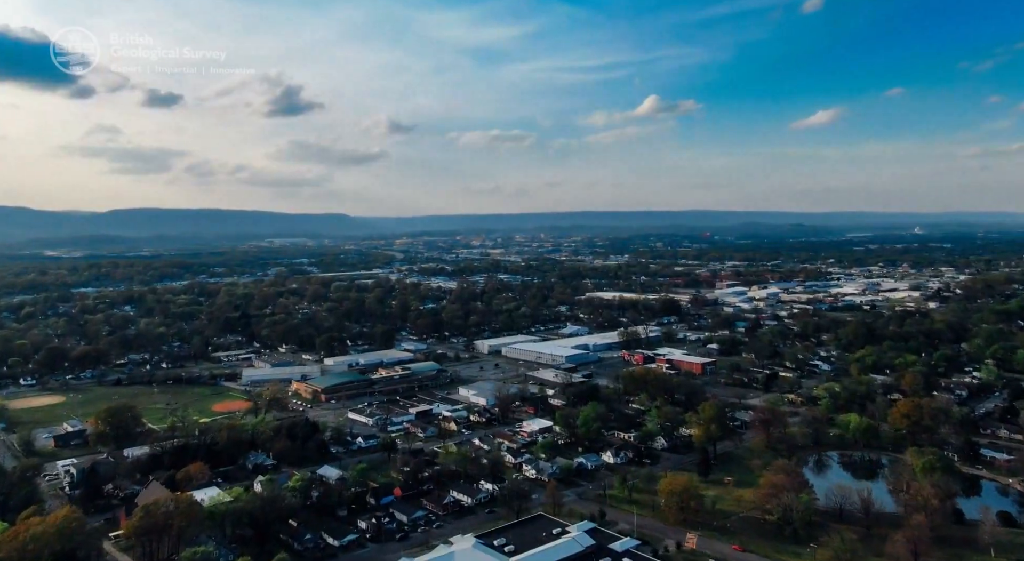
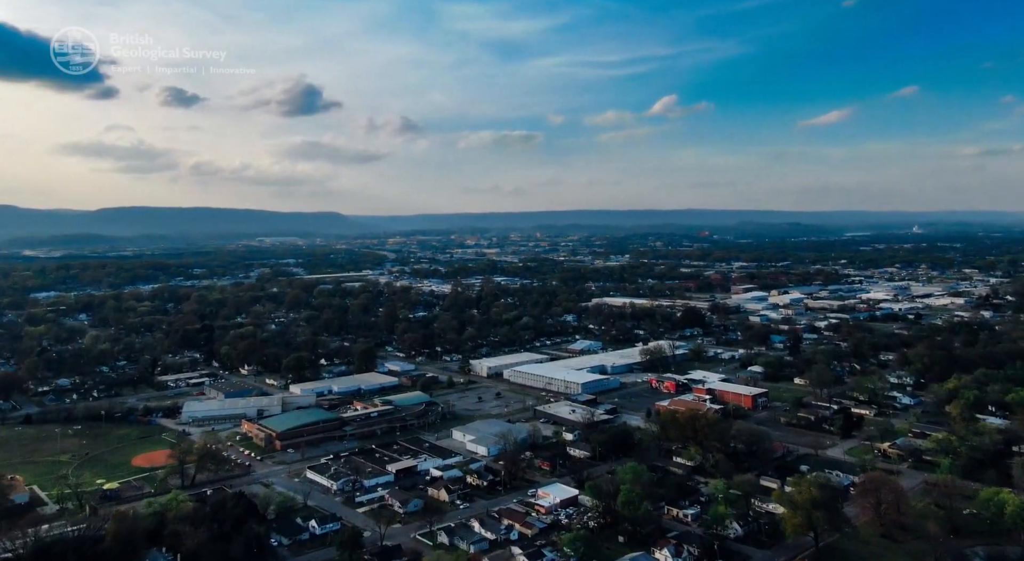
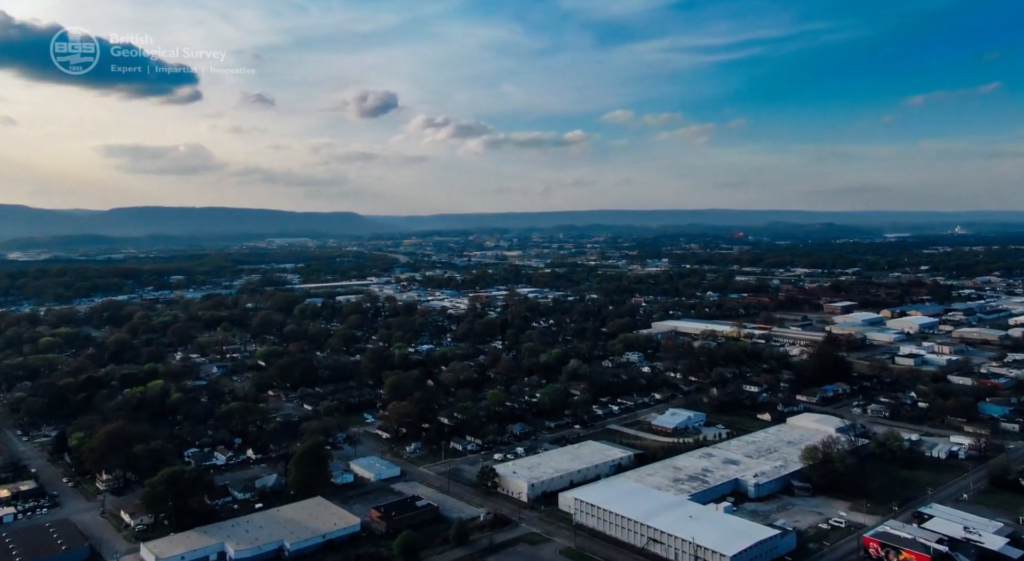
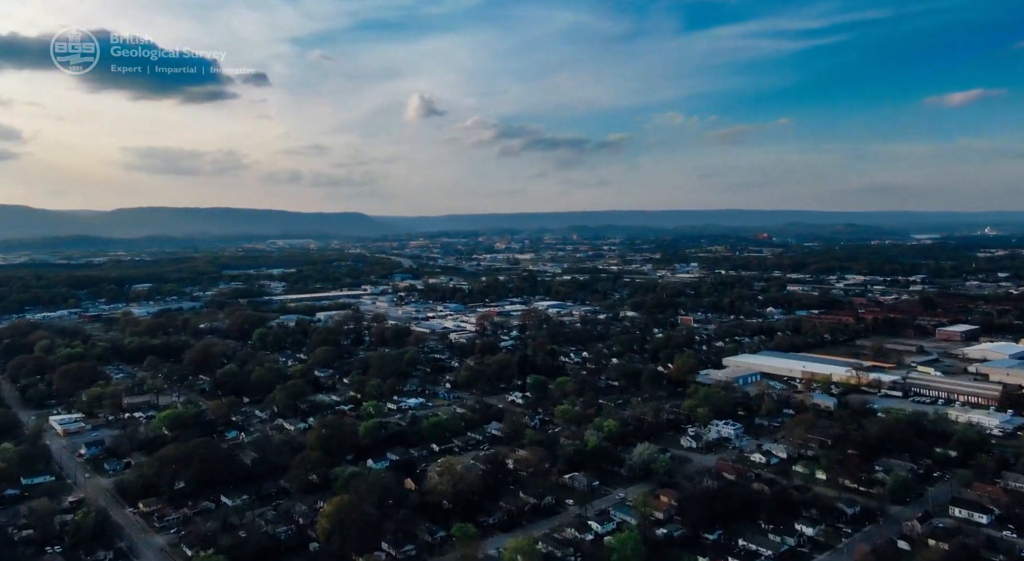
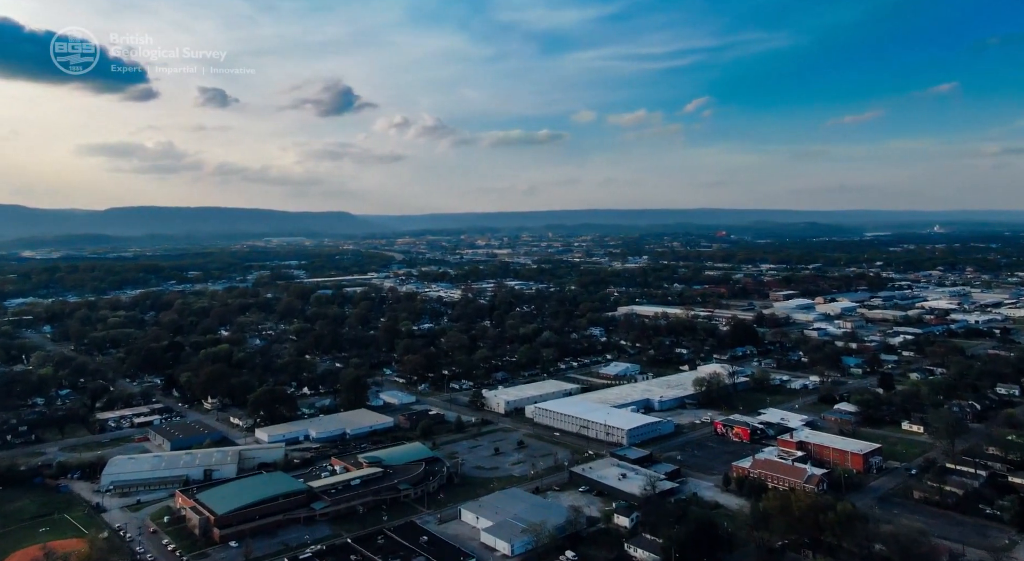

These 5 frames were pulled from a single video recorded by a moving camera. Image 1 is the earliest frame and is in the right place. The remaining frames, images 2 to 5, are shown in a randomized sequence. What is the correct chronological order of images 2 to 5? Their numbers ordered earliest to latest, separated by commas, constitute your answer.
2, 5, 3, 4
